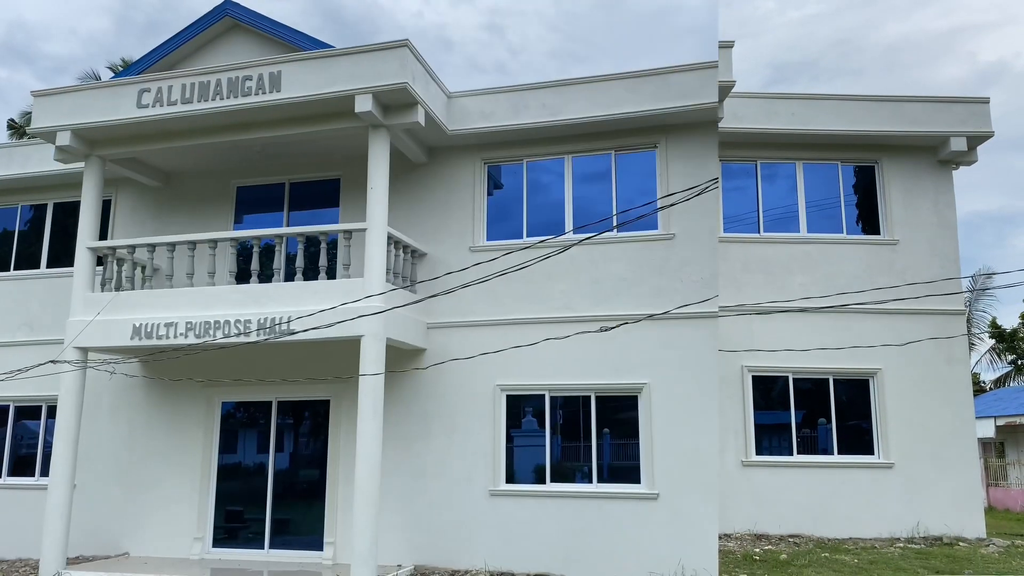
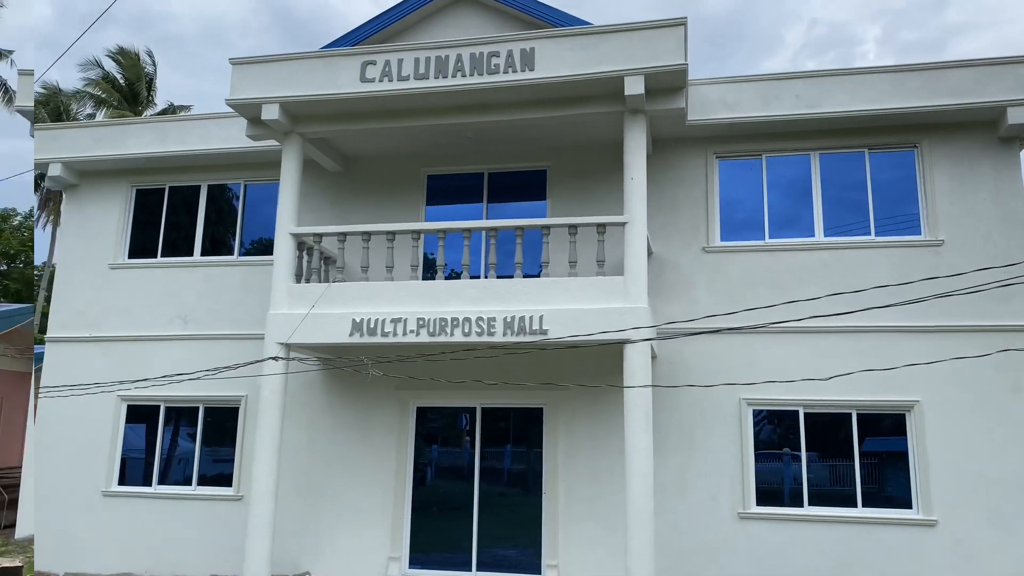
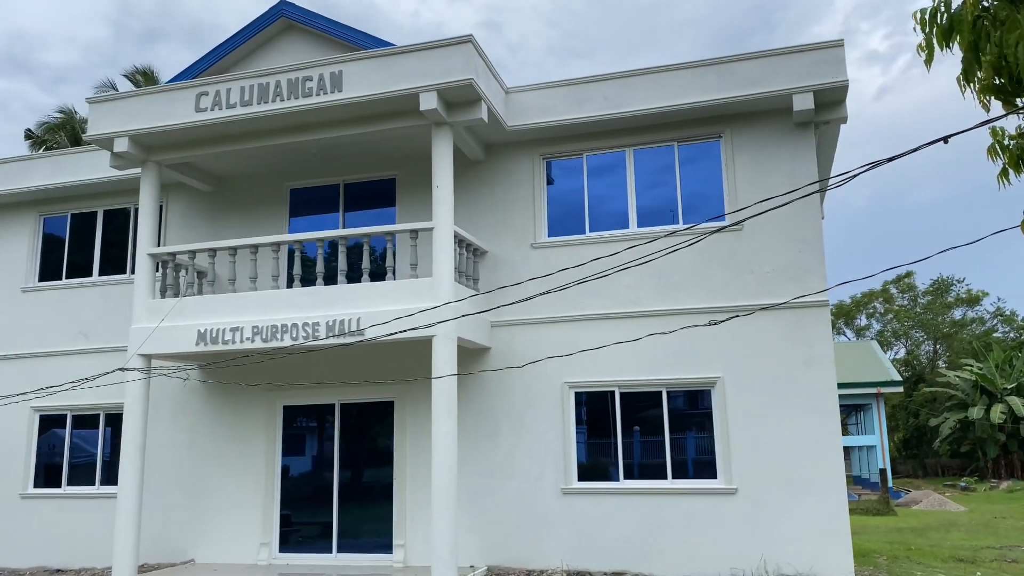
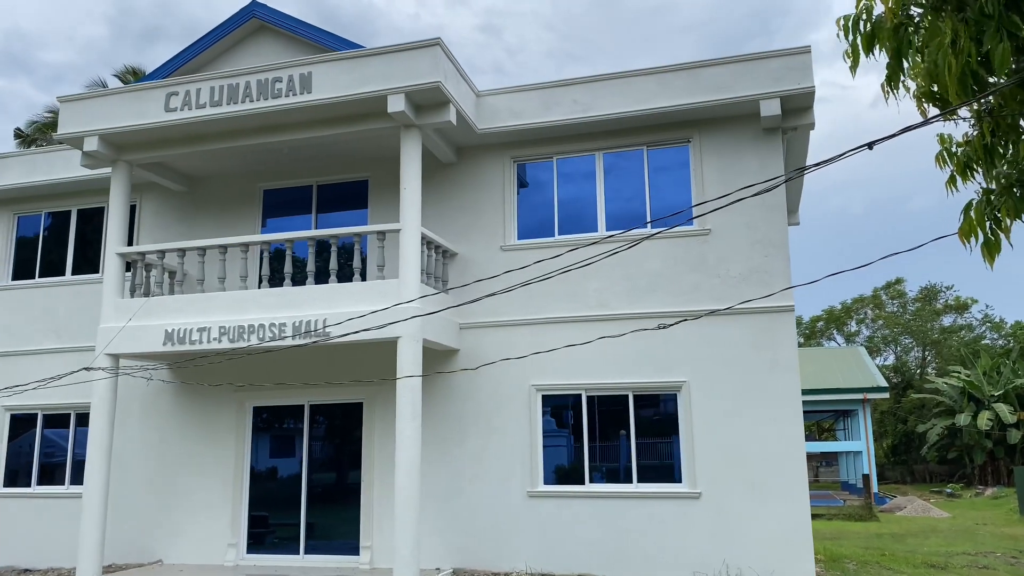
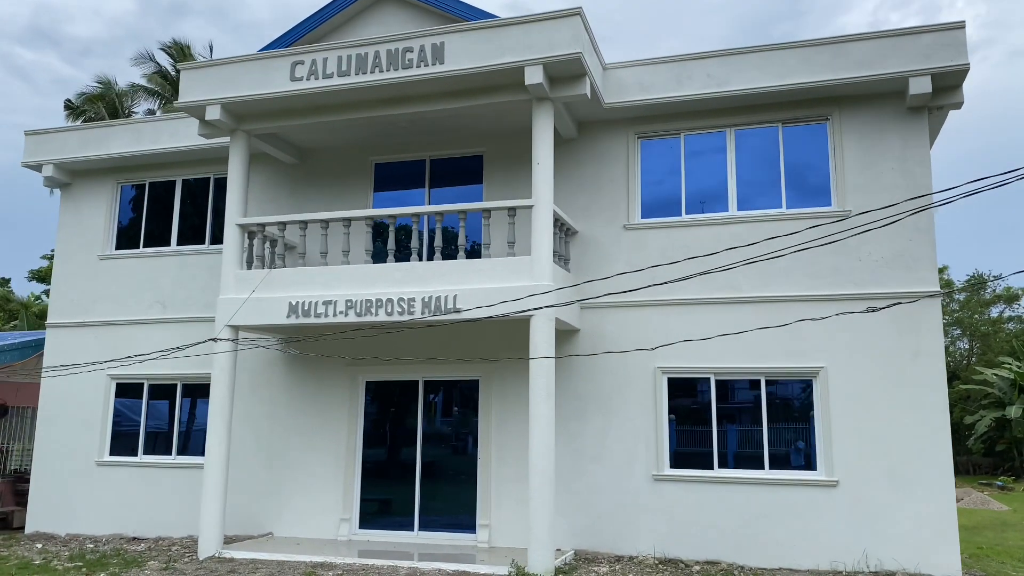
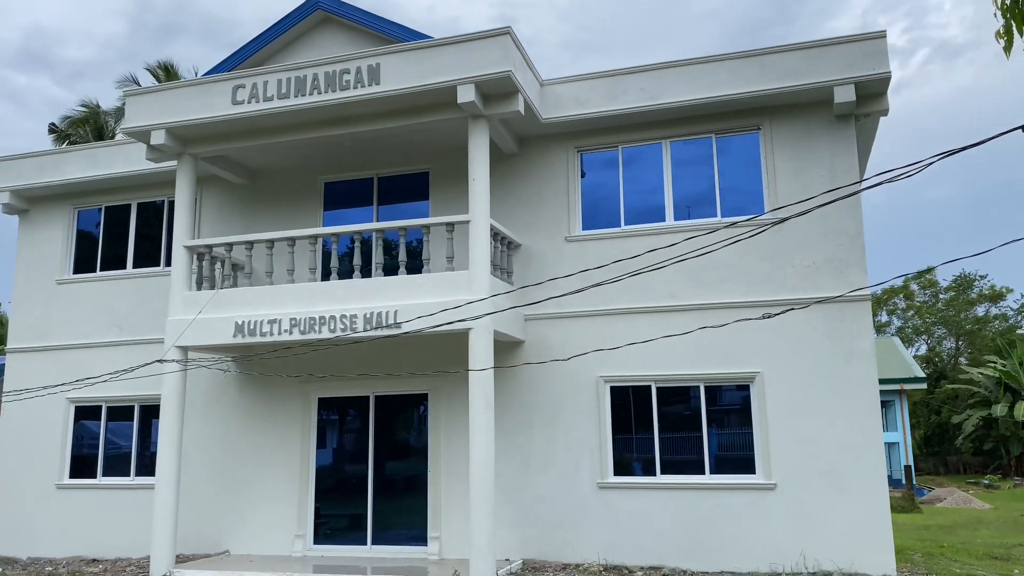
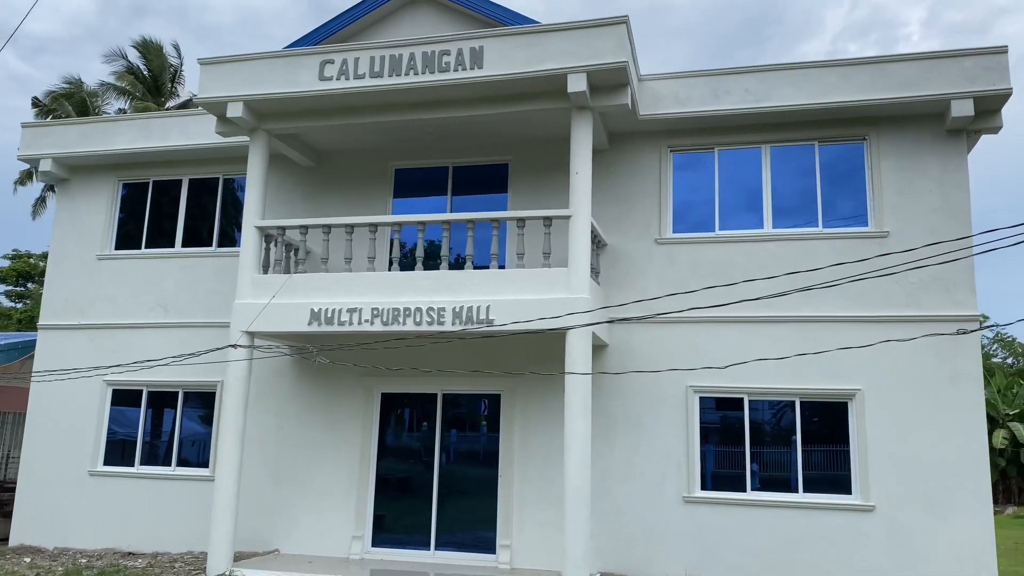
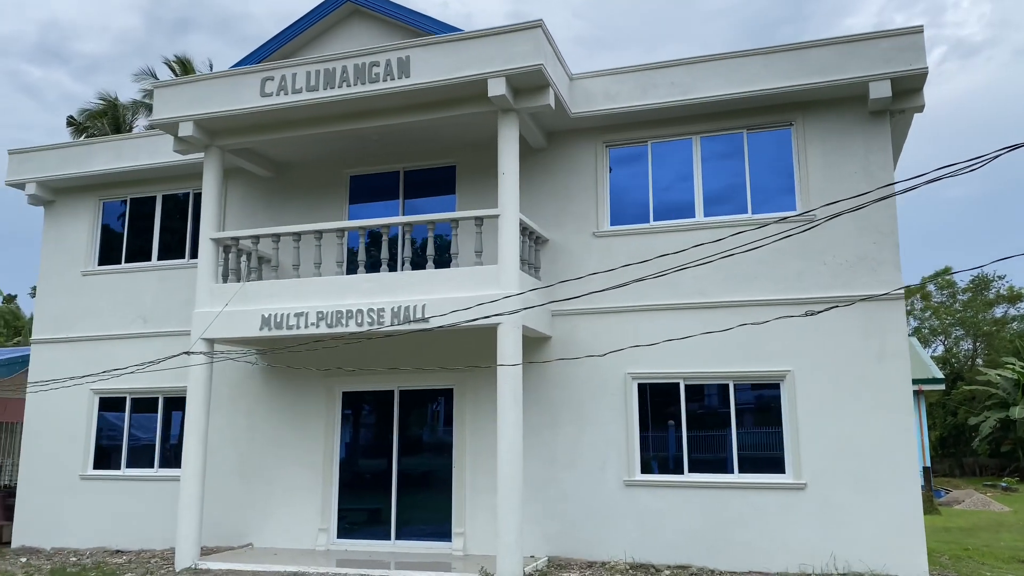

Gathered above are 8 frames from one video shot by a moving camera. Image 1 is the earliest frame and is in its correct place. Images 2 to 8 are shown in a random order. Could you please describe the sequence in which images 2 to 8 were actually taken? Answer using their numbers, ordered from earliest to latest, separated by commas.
4, 3, 6, 8, 5, 7, 2
